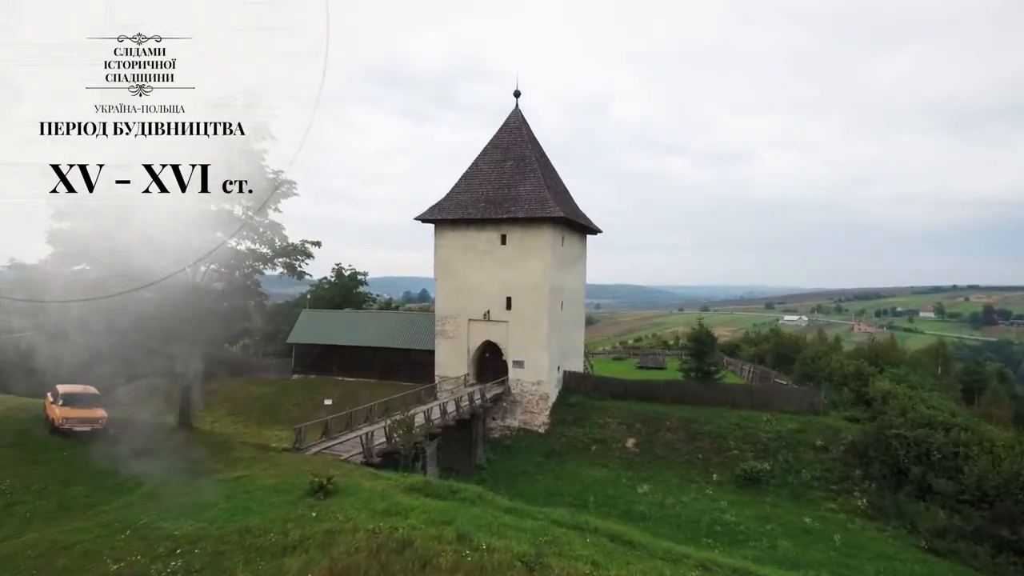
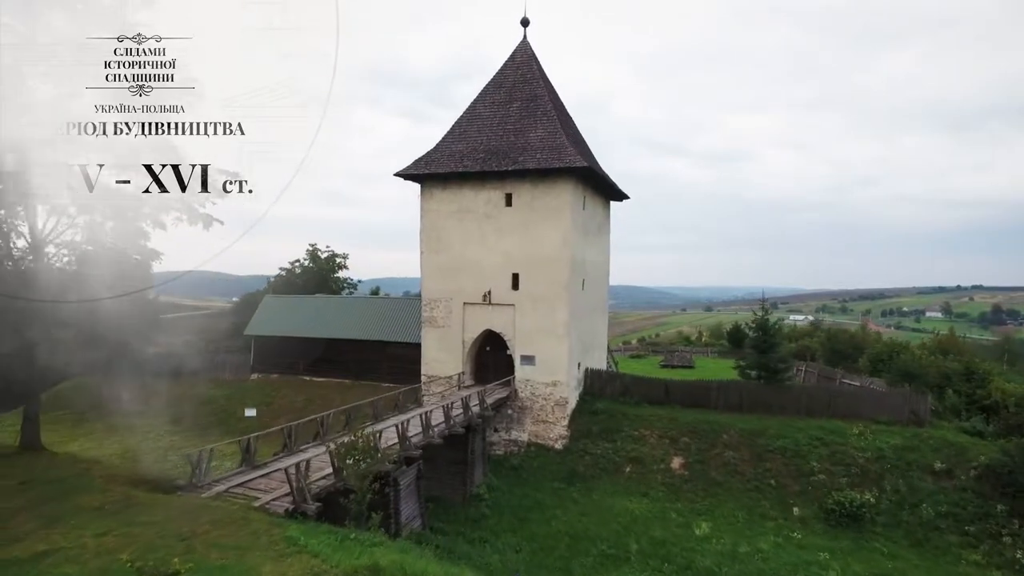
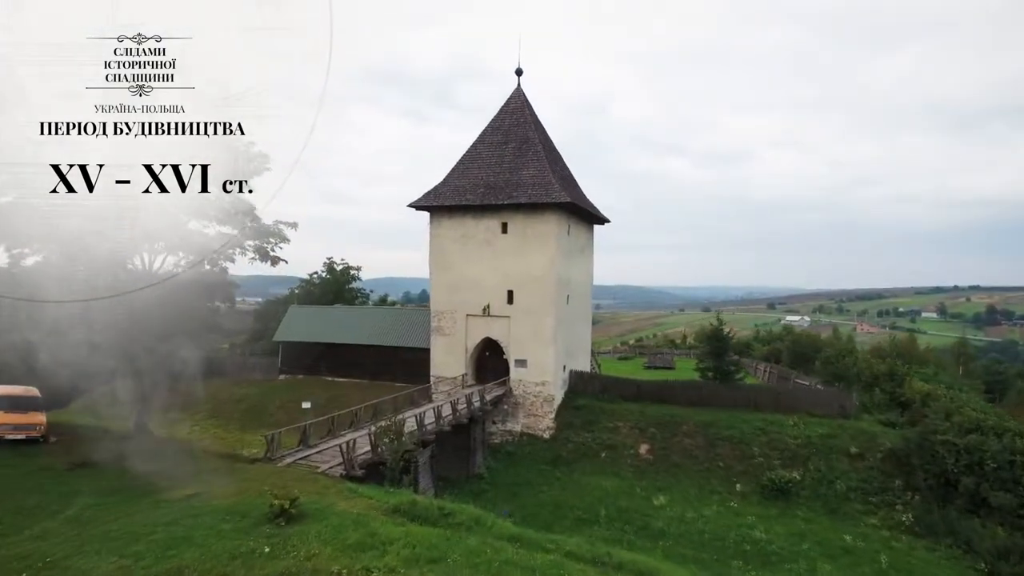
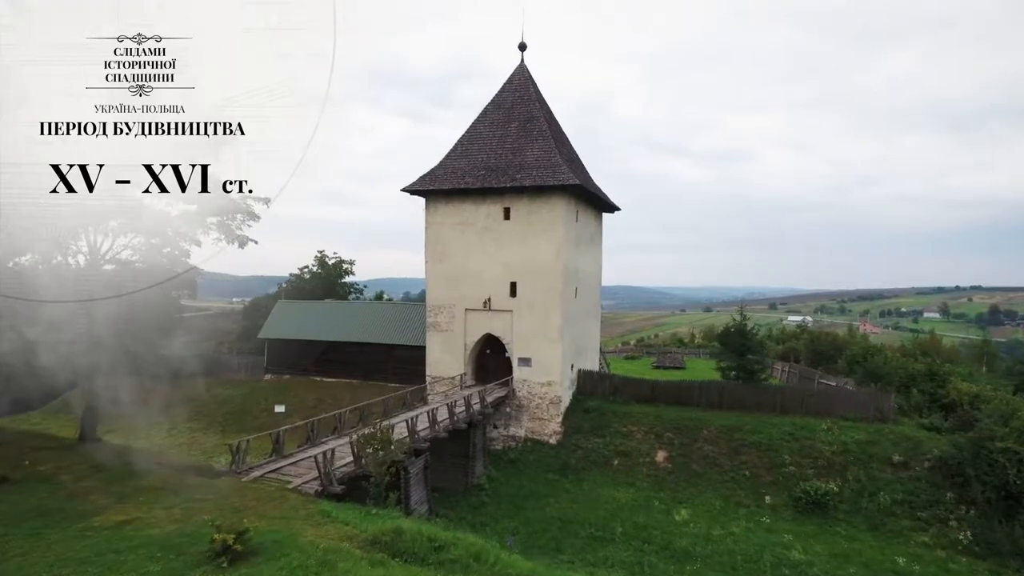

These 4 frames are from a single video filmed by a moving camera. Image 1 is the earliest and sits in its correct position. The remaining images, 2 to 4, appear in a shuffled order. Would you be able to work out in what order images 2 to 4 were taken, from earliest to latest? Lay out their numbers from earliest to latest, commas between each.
3, 4, 2
